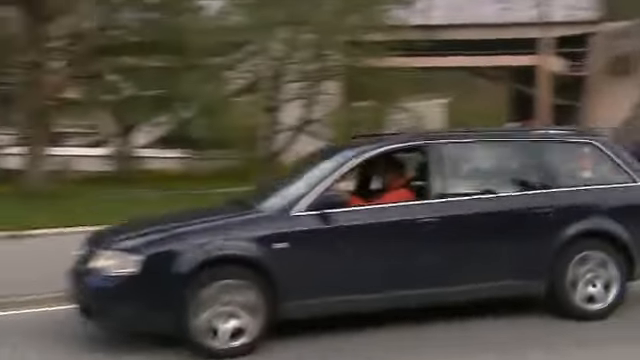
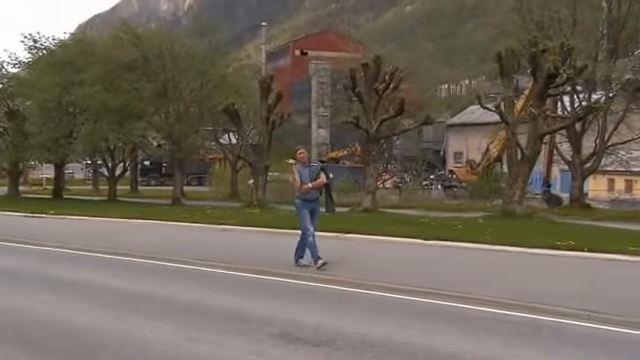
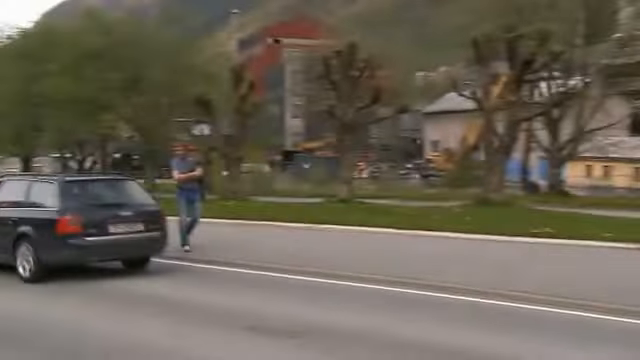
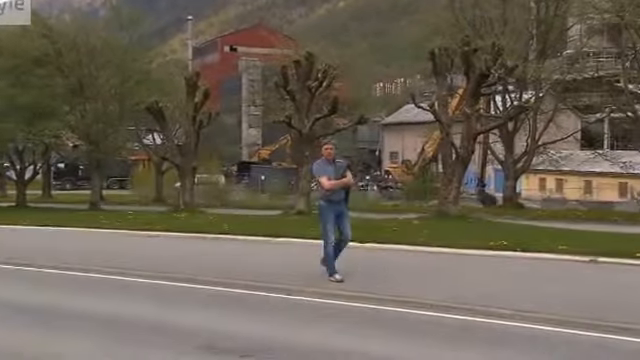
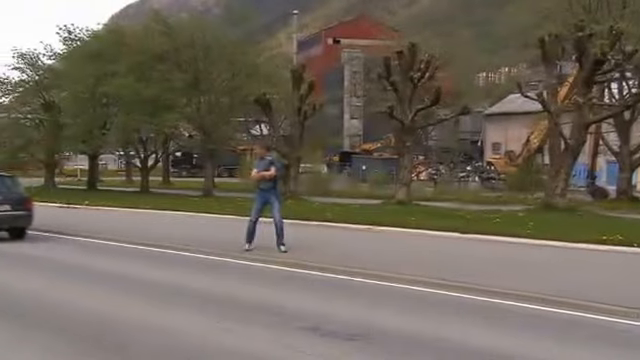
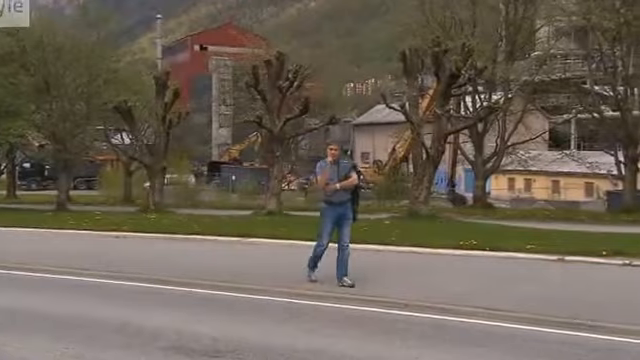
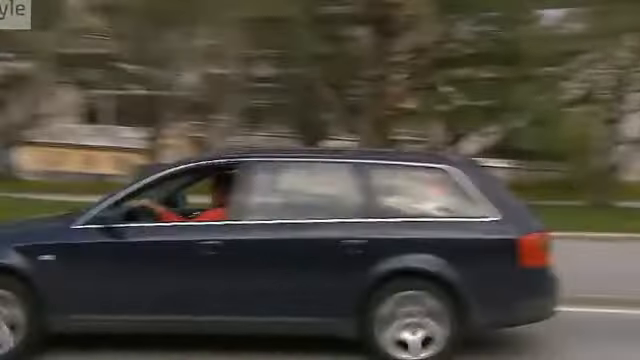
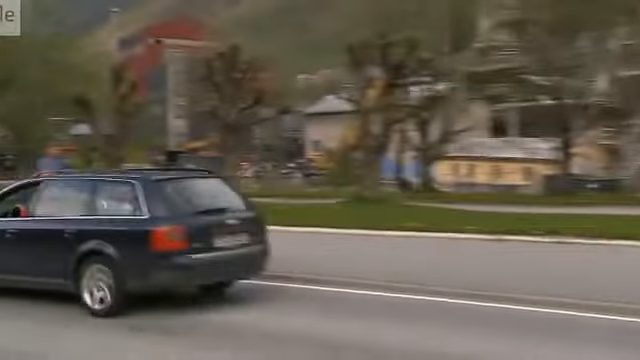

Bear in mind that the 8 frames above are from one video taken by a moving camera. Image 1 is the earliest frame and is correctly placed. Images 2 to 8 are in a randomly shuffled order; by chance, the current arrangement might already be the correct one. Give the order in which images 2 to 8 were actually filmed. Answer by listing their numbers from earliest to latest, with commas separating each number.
7, 8, 3, 5, 2, 4, 6
